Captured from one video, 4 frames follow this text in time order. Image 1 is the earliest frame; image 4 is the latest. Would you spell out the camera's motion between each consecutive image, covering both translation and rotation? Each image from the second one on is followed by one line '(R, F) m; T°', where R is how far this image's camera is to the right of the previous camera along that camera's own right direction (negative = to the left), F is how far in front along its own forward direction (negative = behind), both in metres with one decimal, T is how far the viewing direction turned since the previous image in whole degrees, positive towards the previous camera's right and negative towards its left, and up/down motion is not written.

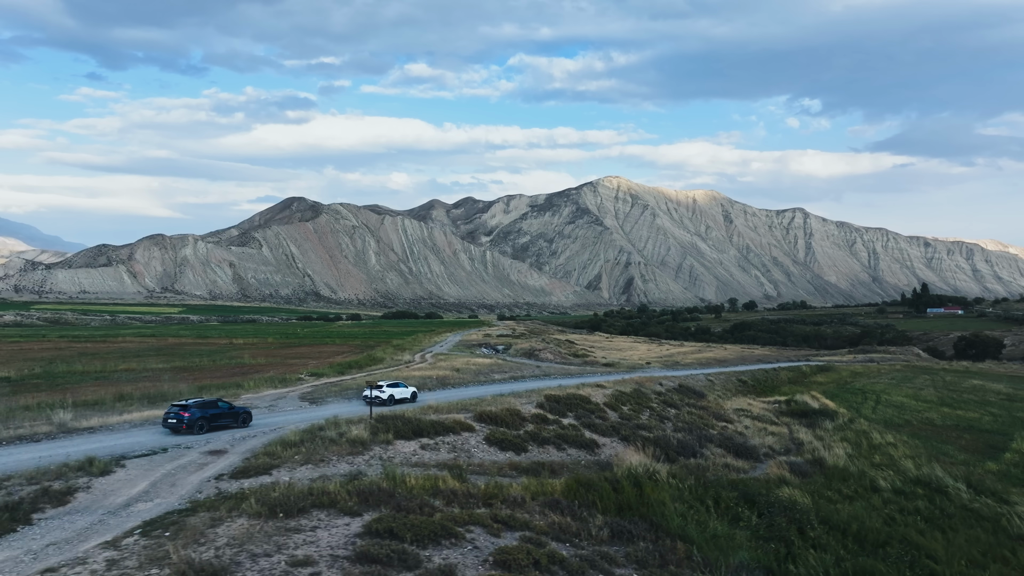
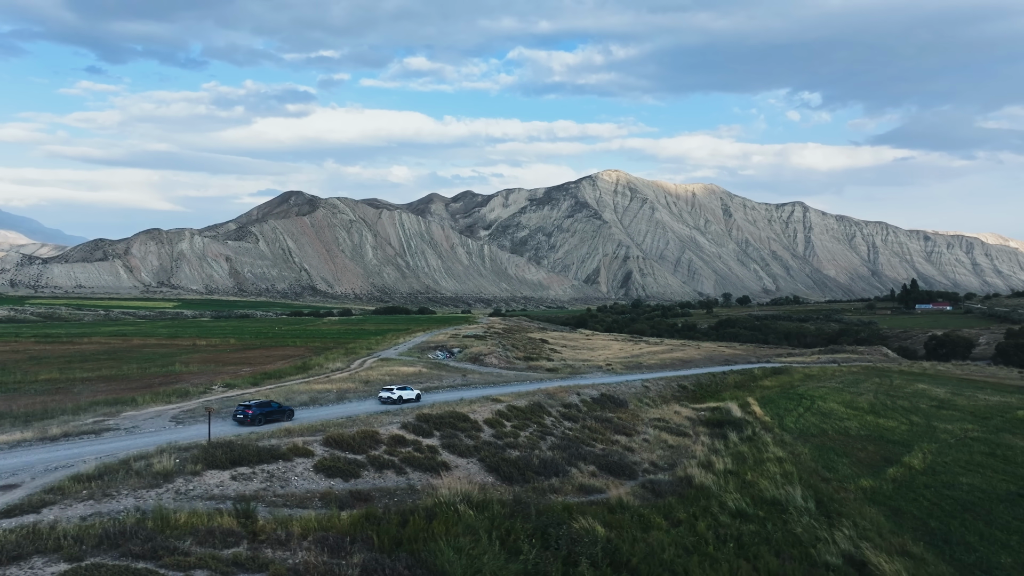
(+4.7, -0.2) m; 0°
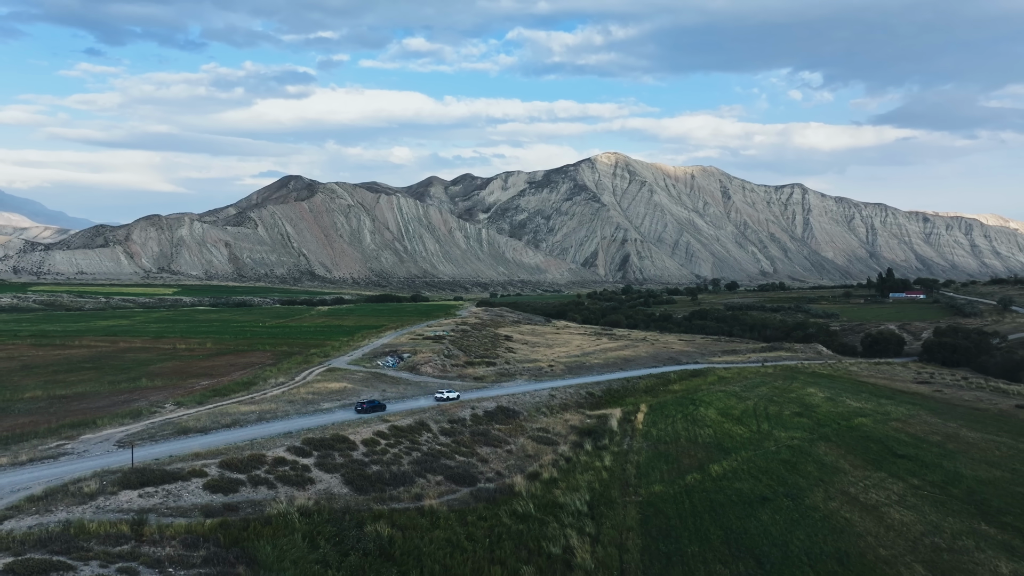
(+6.6, -6.2) m; 0°
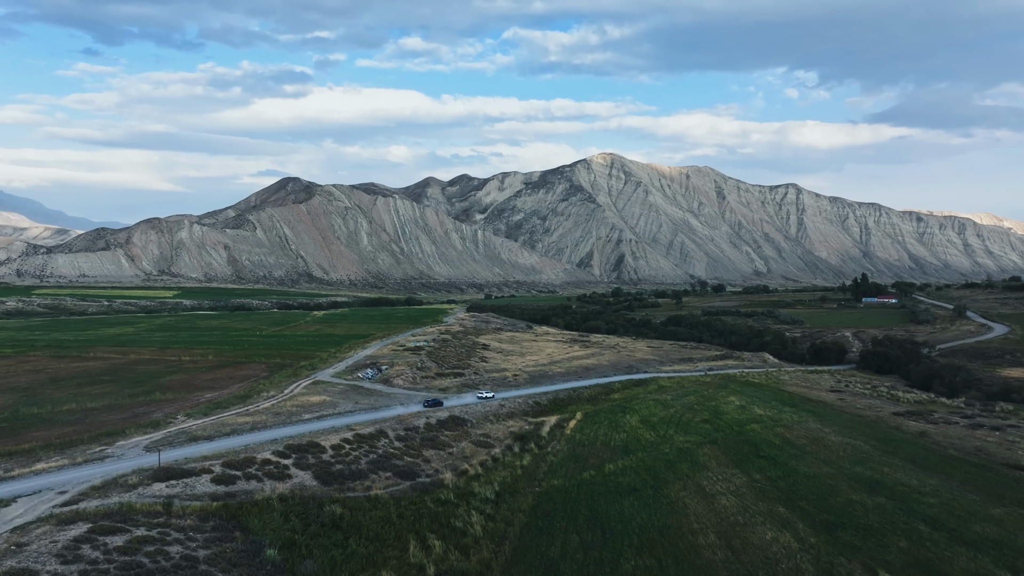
(+4.3, -8.7) m; 0°
